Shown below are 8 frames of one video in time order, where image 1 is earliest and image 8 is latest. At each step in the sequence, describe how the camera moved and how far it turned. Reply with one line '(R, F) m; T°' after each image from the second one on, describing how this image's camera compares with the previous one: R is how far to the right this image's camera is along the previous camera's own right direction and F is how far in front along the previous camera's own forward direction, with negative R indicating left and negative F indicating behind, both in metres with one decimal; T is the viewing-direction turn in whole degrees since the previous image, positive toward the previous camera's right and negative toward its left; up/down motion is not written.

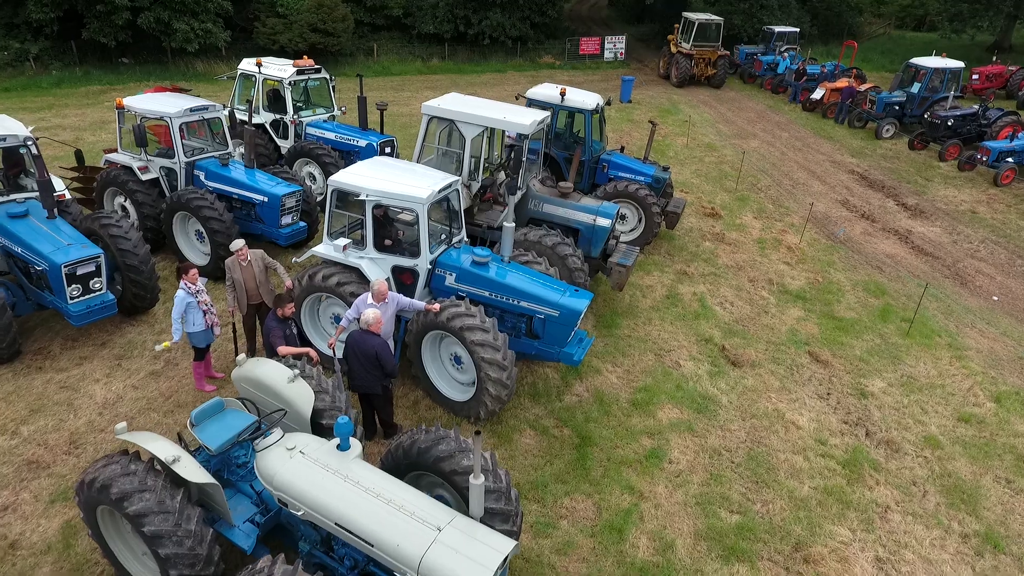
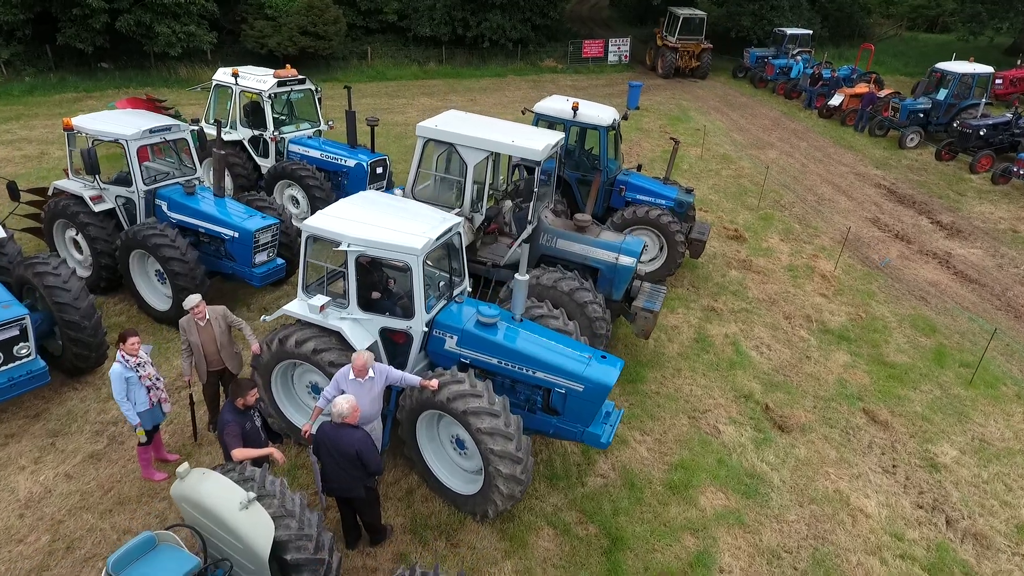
(-0.1, +0.9) m; 0°
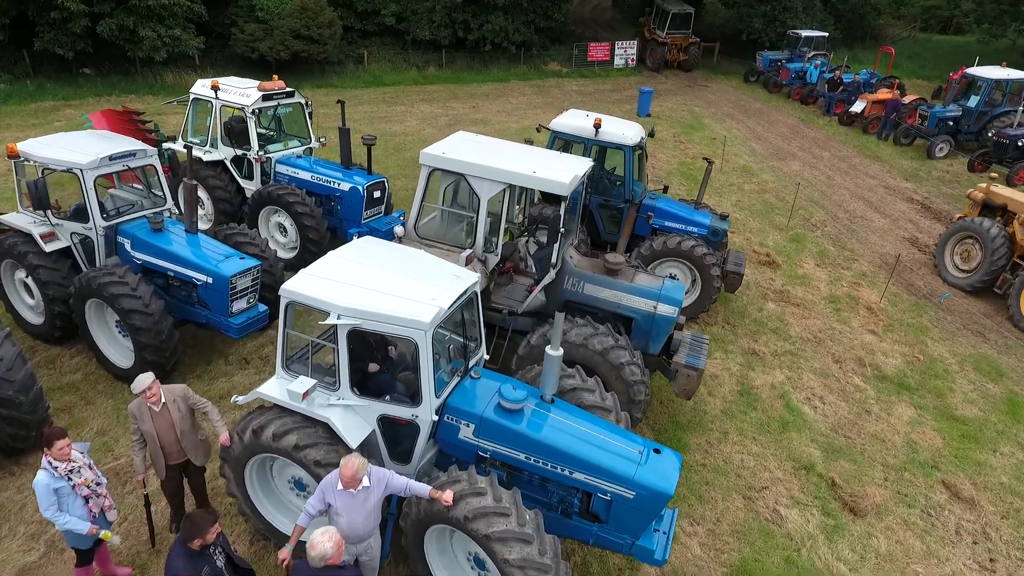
(-0.2, +0.9) m; 0°
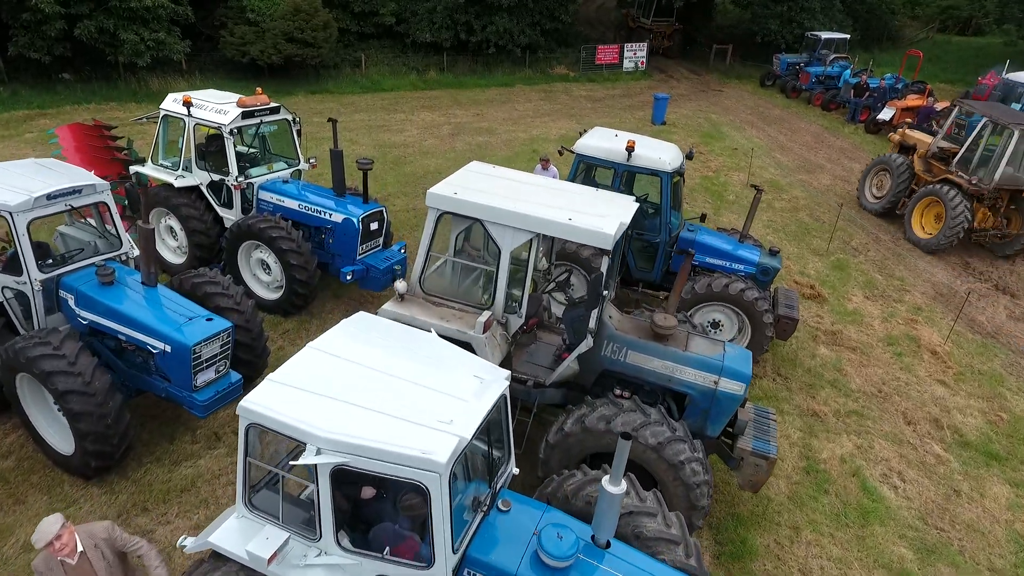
(-0.2, +1.0) m; 0°
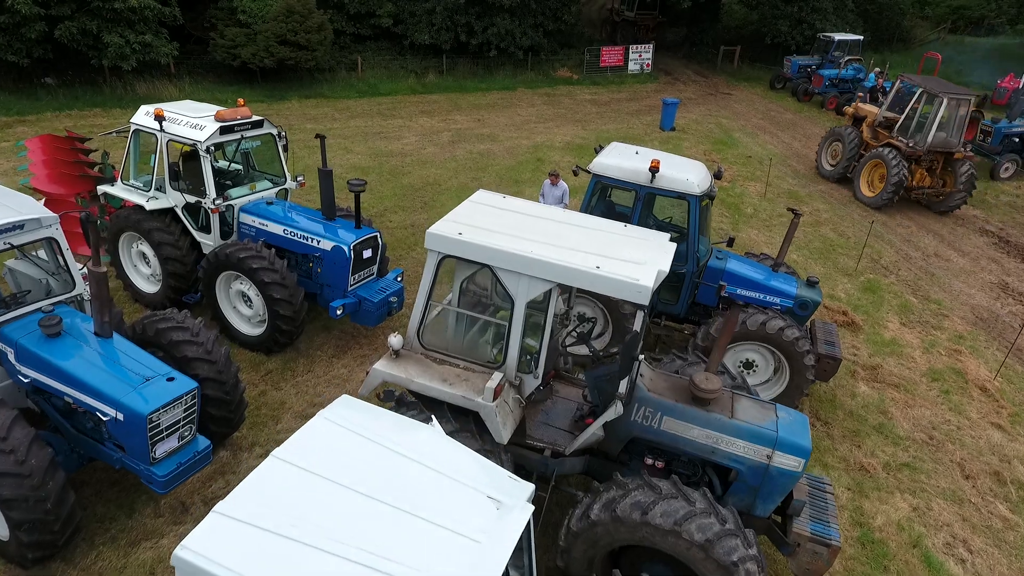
(-0.1, +0.7) m; 0°
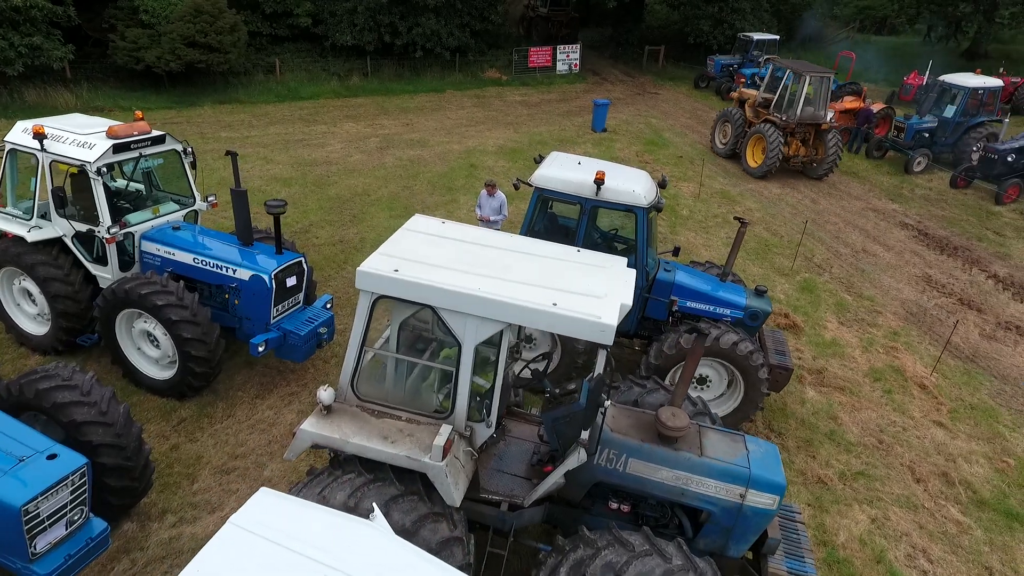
(0.0, +0.4) m; +6°
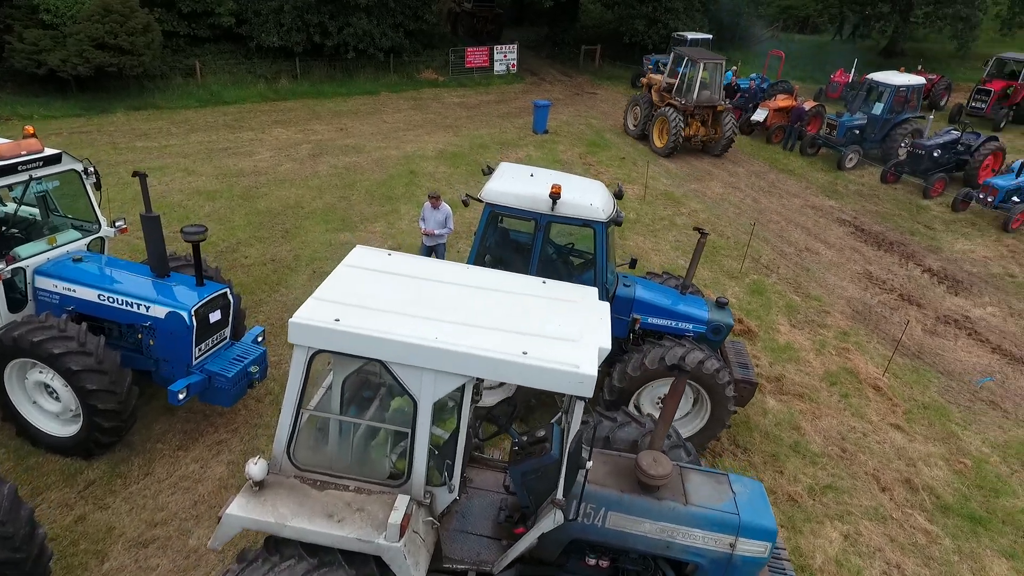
(-0.1, +0.4) m; +5°
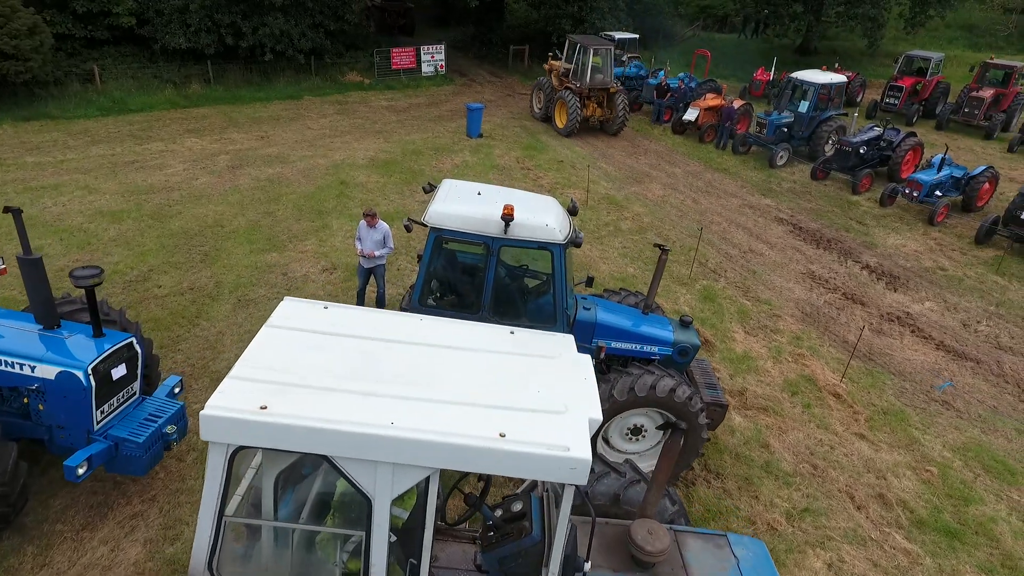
(-0.1, +0.5) m; +6°
